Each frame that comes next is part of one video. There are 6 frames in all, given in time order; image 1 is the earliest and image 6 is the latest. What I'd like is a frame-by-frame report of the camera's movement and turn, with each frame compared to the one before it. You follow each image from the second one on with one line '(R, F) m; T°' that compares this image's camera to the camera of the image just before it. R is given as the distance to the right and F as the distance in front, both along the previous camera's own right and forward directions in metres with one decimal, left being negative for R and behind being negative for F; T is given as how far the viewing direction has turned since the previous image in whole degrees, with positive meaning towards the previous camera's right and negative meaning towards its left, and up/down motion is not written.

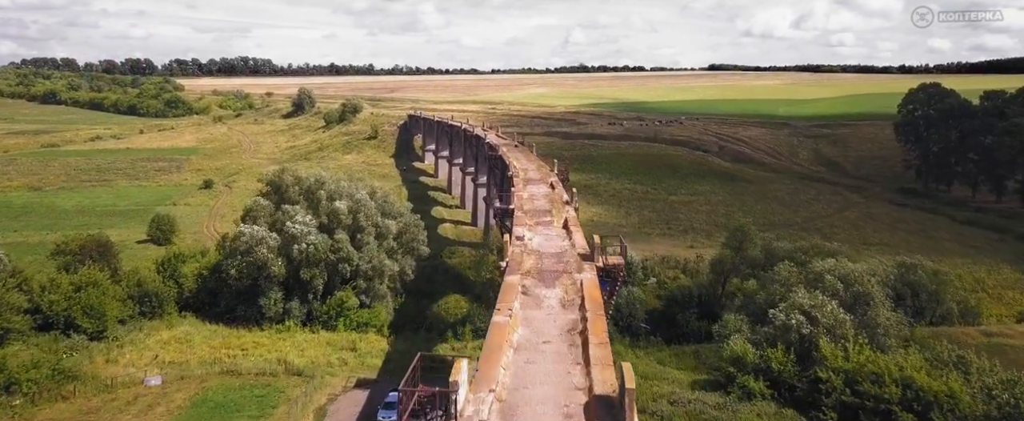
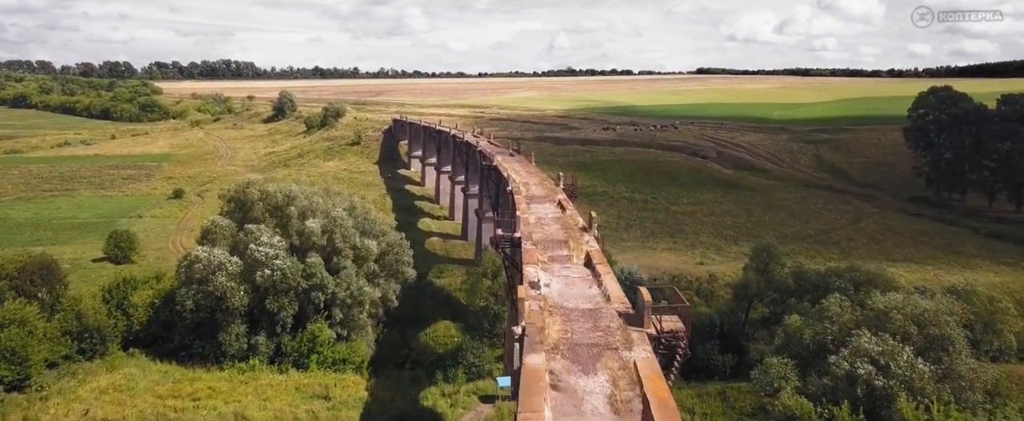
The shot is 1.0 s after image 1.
(-0.4, +3.8) m; +1°
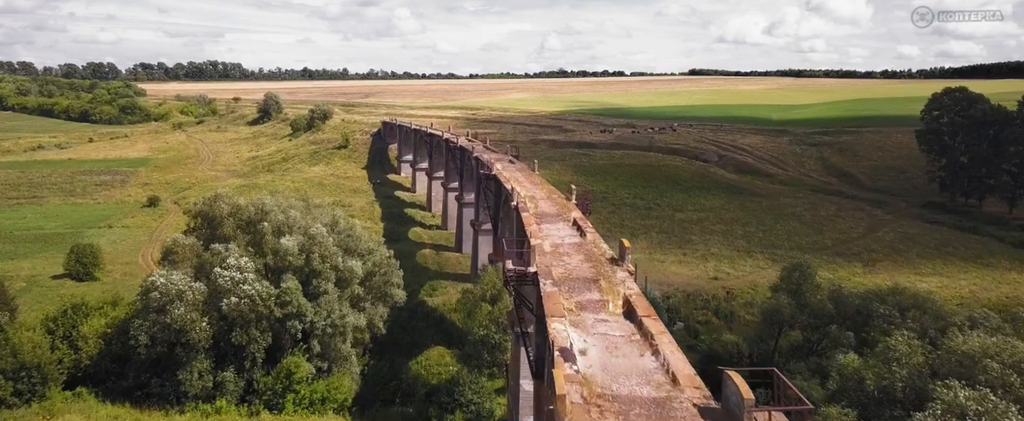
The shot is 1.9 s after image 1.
(-0.4, +3.3) m; +1°
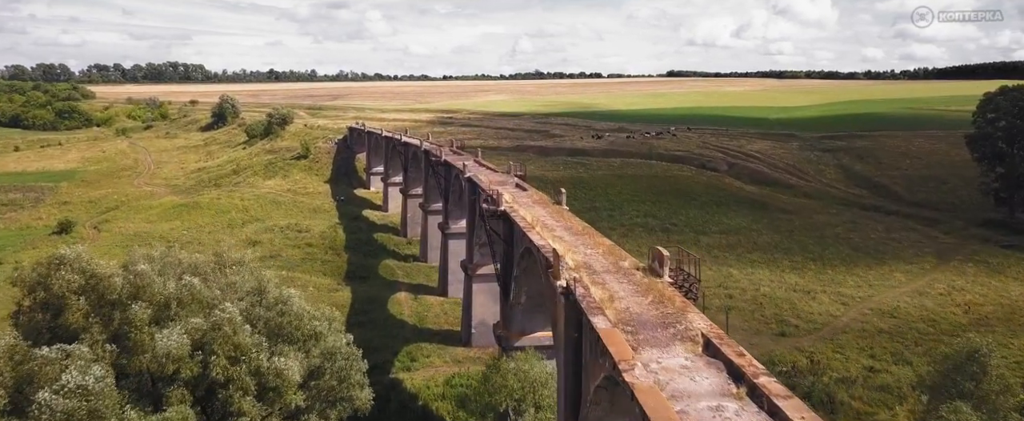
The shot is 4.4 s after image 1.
(-1.3, +9.5) m; +2°
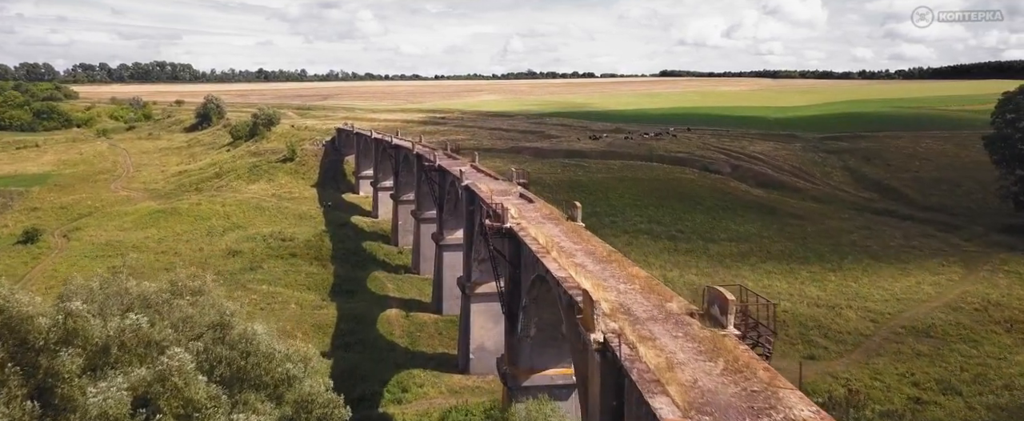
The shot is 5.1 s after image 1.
(-0.4, +2.8) m; +1°
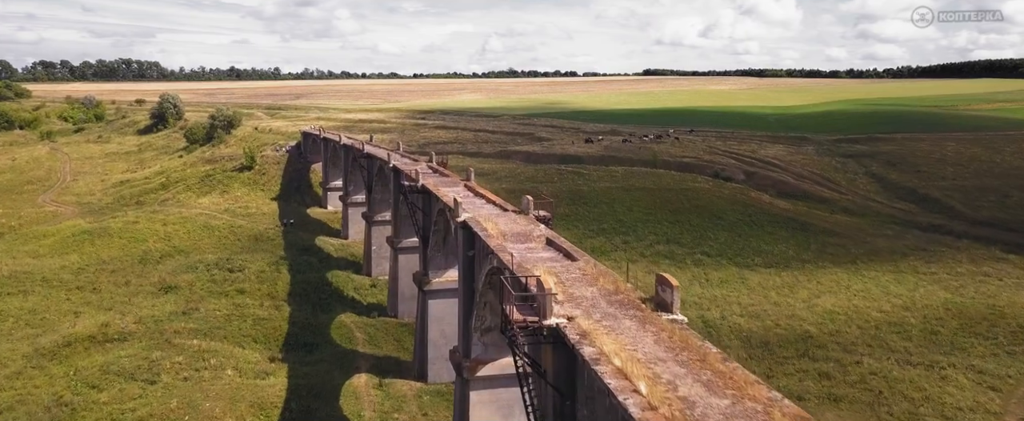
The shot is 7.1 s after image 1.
(-1.0, +7.7) m; +2°
